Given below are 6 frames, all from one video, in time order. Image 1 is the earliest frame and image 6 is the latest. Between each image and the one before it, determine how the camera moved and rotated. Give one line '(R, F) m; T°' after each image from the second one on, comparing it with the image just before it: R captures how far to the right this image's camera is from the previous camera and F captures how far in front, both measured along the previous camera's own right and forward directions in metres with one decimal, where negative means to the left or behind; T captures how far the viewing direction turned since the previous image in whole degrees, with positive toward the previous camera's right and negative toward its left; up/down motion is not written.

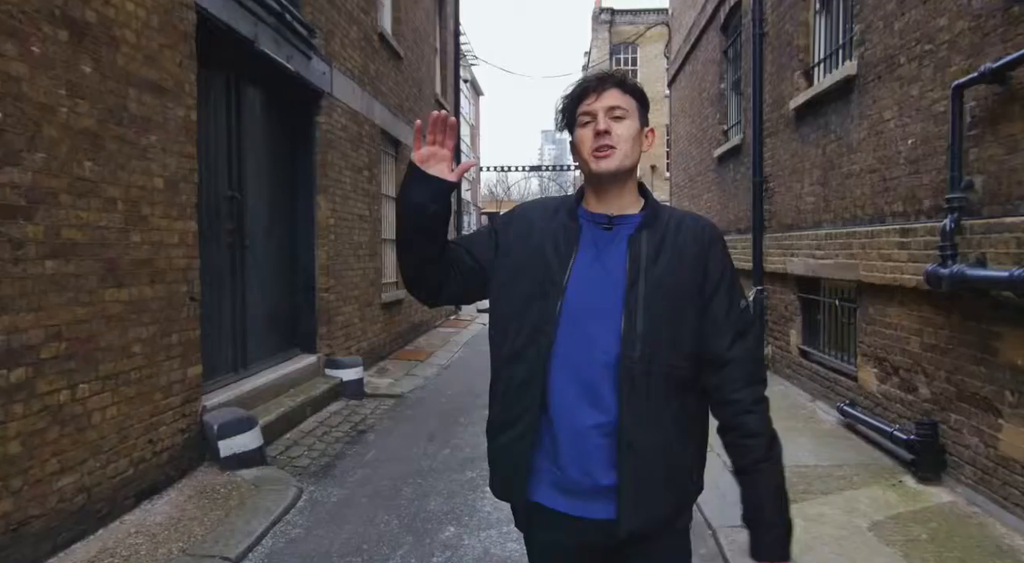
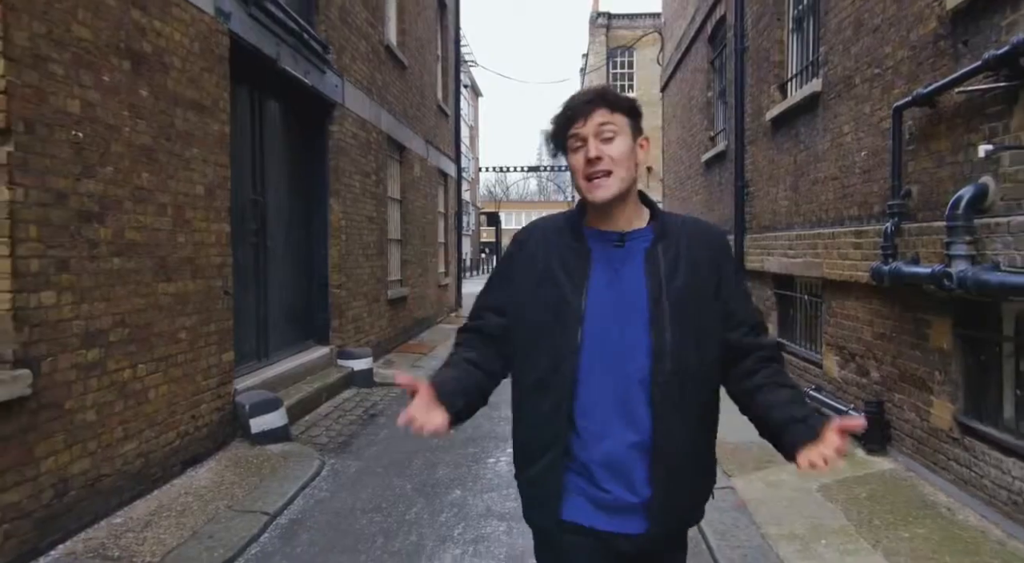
(0.0, -0.6) m; 0°
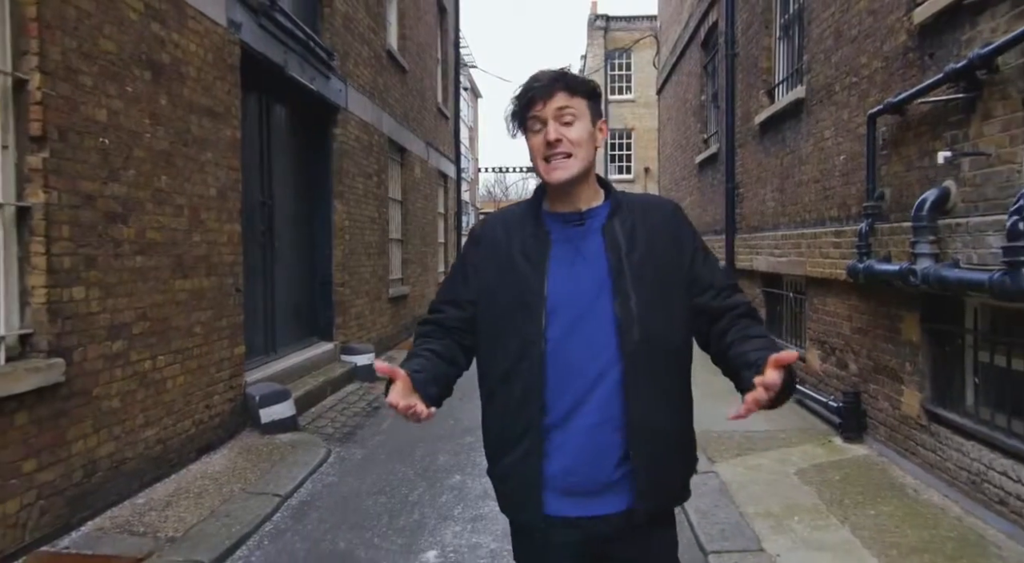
(0.0, -0.3) m; 0°
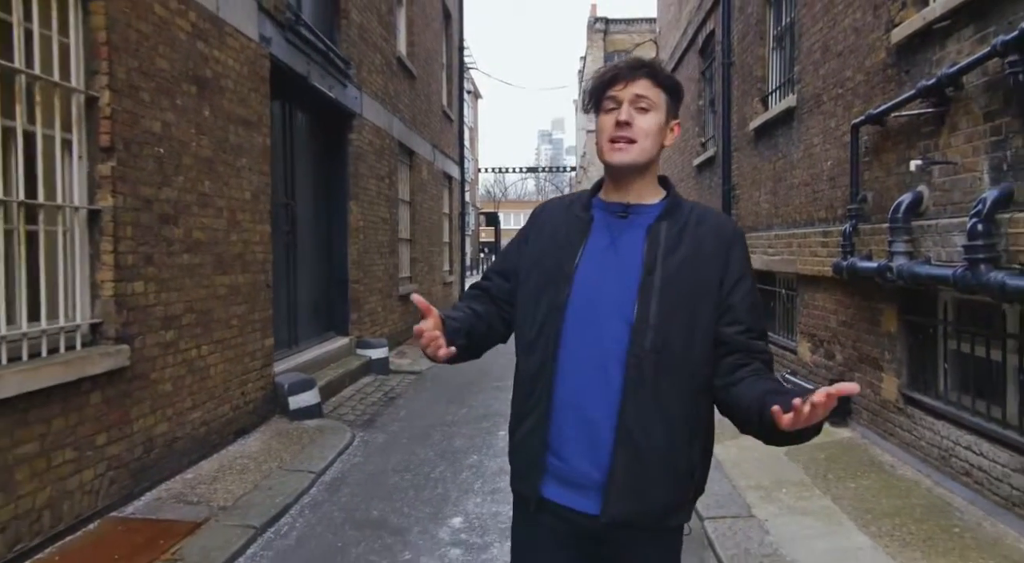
(-0.1, -0.4) m; 0°
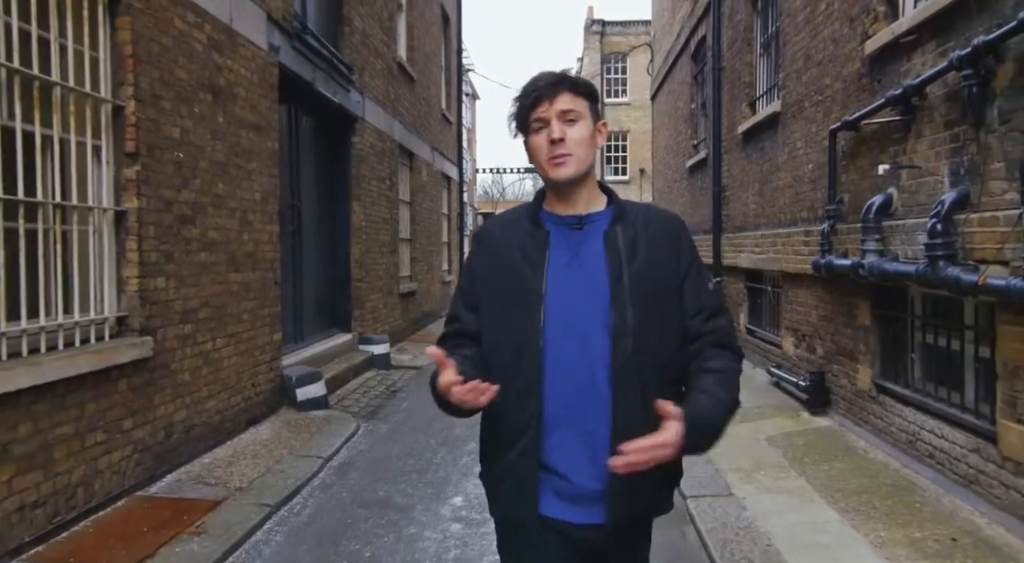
(0.0, -0.3) m; 0°
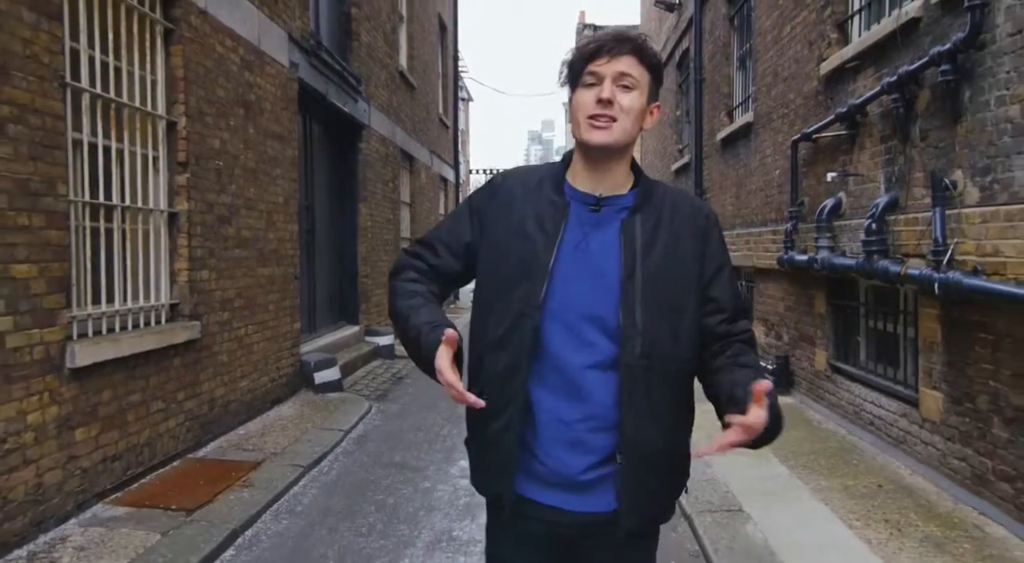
(-0.1, -0.6) m; +1°
